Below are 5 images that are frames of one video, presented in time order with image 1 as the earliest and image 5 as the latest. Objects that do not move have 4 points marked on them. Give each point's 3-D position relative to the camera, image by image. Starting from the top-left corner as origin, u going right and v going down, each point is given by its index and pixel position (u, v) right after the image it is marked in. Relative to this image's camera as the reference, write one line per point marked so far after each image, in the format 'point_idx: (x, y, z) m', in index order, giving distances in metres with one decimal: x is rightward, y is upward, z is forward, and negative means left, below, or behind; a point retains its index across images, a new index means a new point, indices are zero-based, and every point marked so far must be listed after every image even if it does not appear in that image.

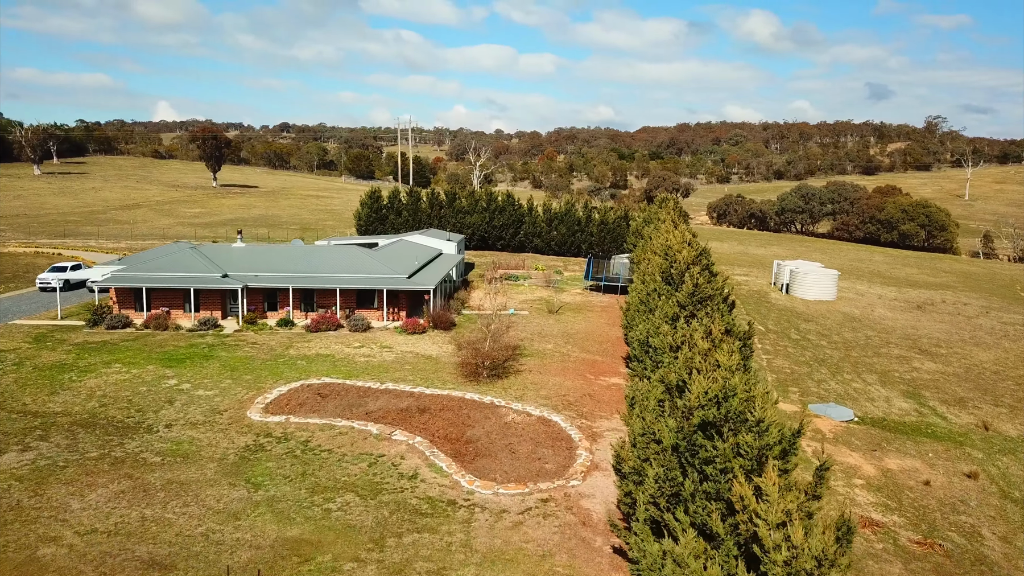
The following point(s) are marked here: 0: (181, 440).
0: (-6.2, -2.8, +14.6) m
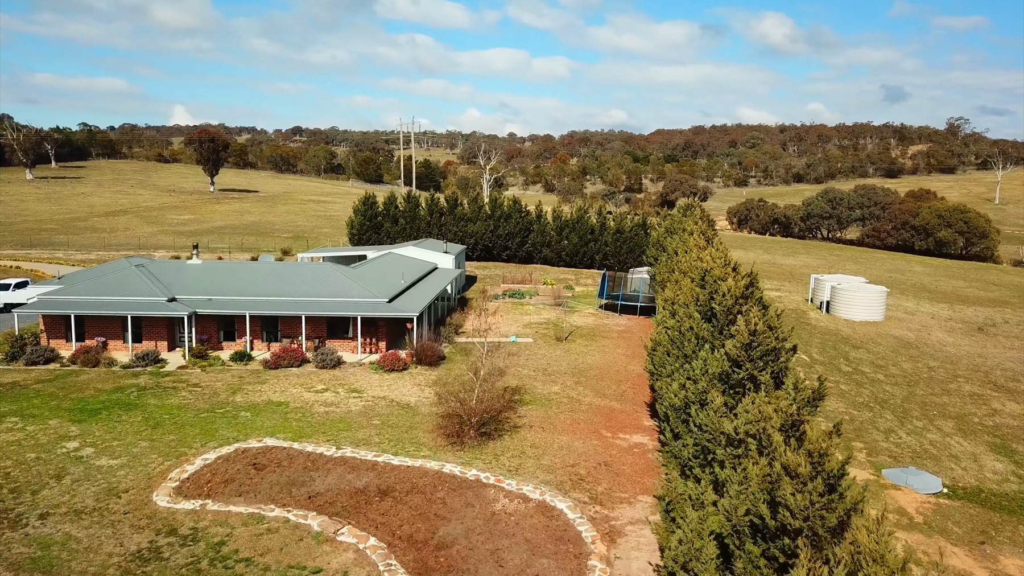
0: (-6.4, -3.5, +10.7) m
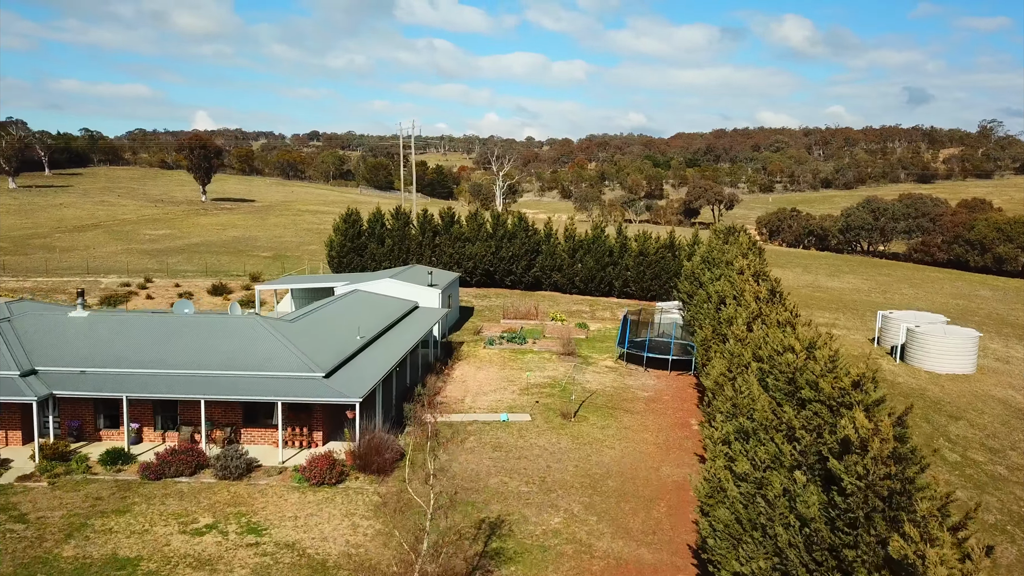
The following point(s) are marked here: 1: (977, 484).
0: (-6.9, -4.8, +5.0) m
1: (+9.7, -4.1, +16.3) m
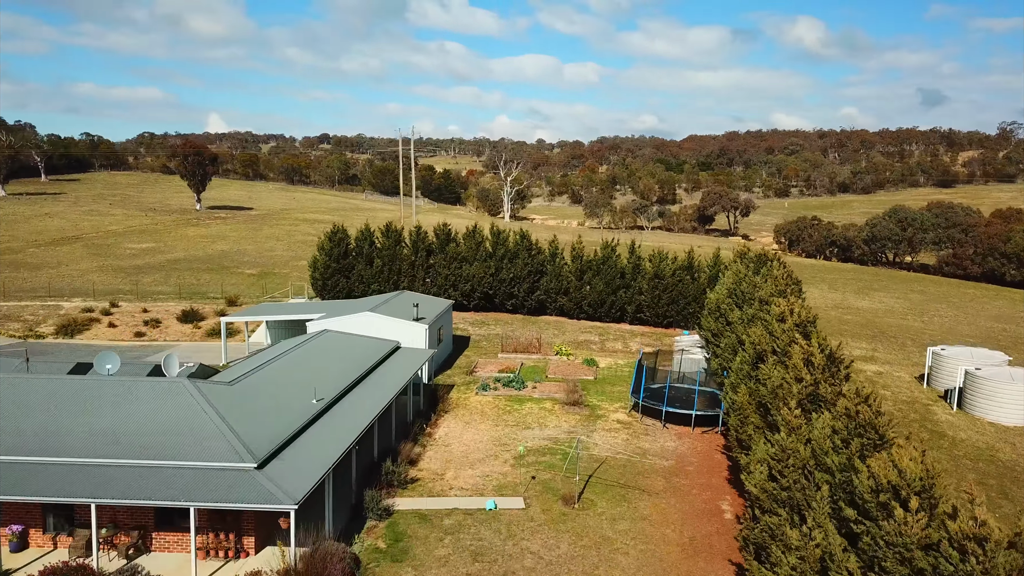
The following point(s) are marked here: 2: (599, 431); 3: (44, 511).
0: (-7.2, -5.7, +1.8) m
1: (+9.5, -5.1, +12.8) m
2: (+2.1, -3.4, +18.6) m
3: (-7.2, -3.4, +11.9) m
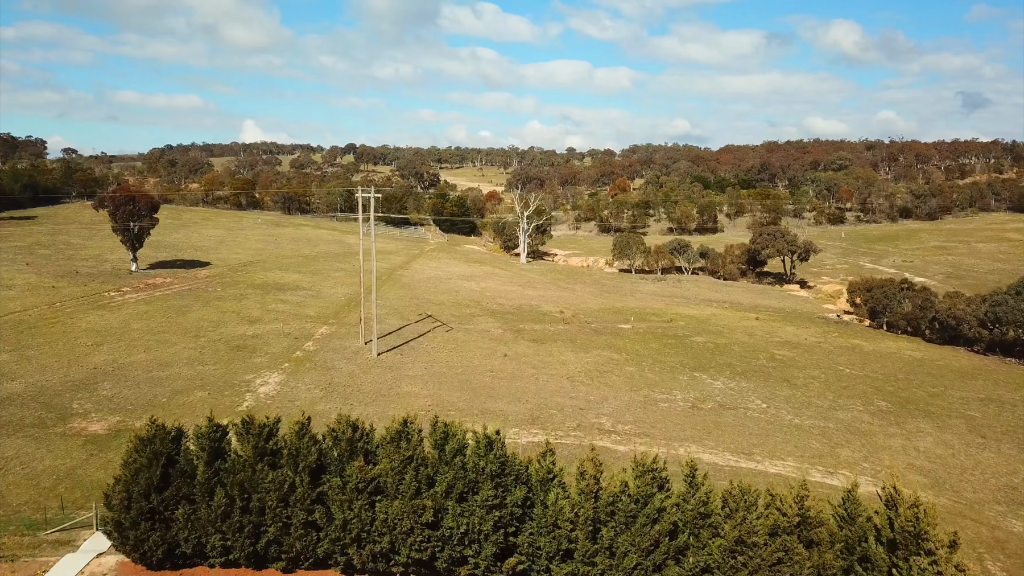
0: (-9.5, -11.4, -12.8) m
1: (+7.6, -10.9, -2.4) m
2: (+0.5, -9.2, +3.7) m
3: (-9.0, -9.1, -2.7) m
